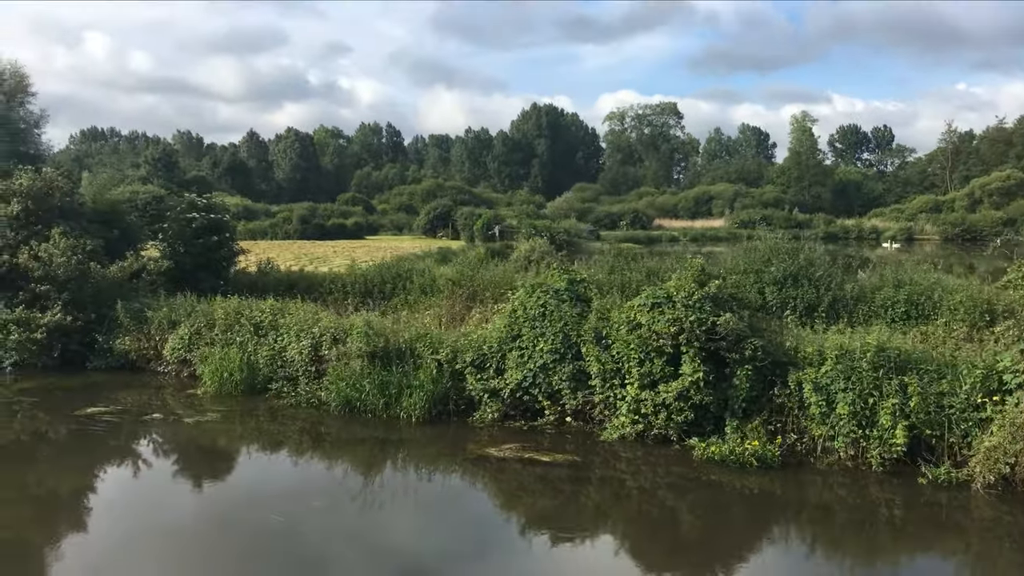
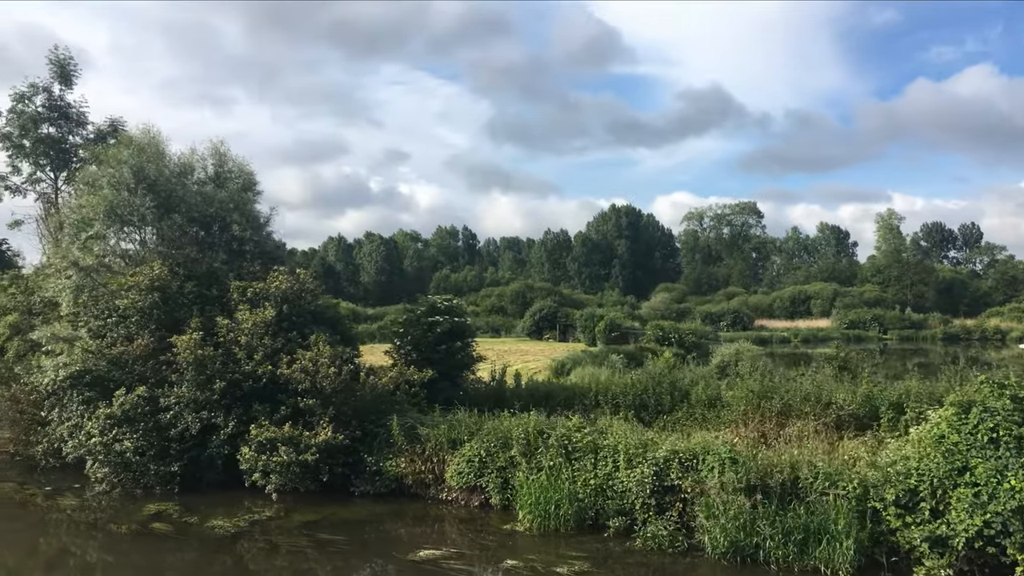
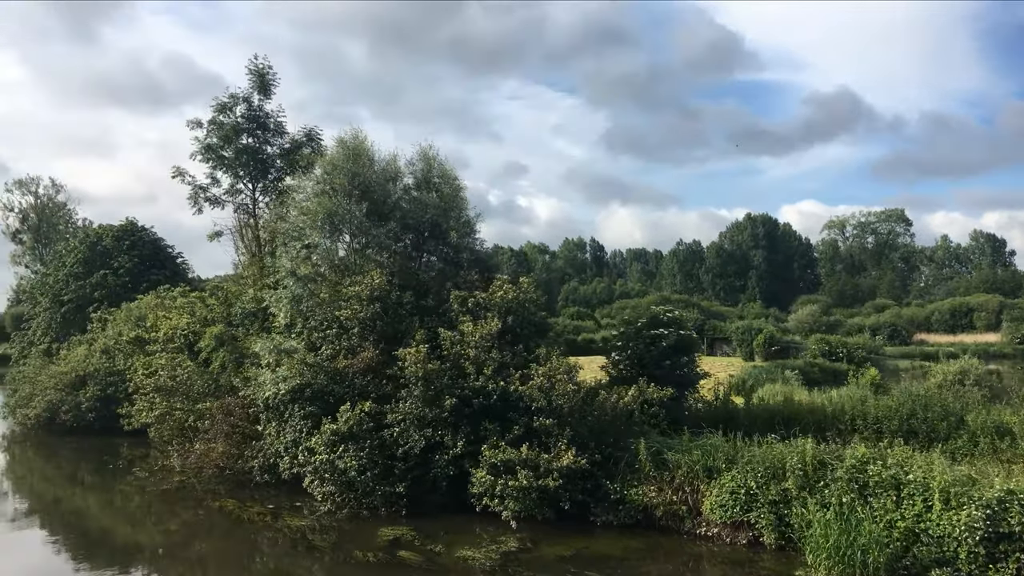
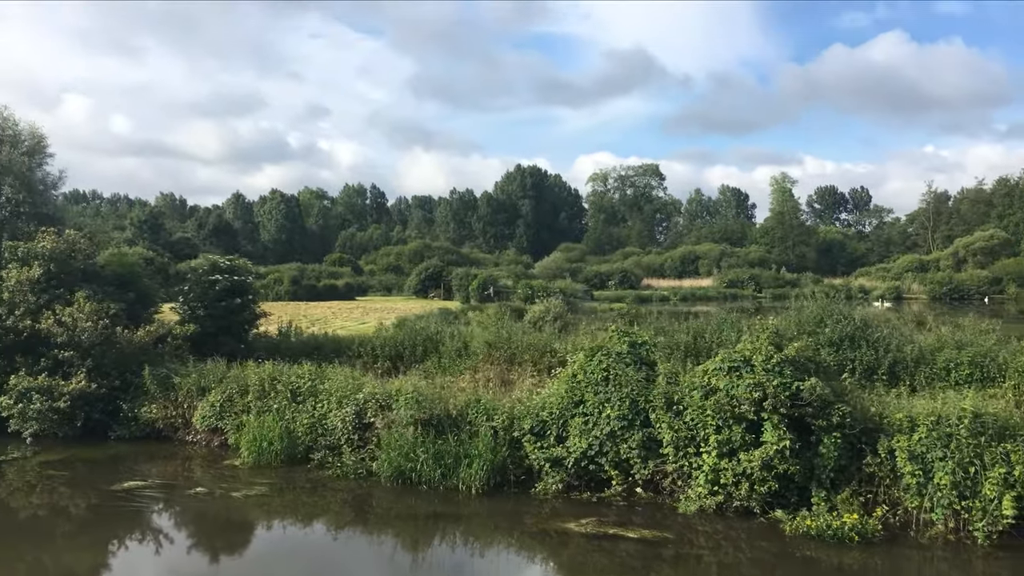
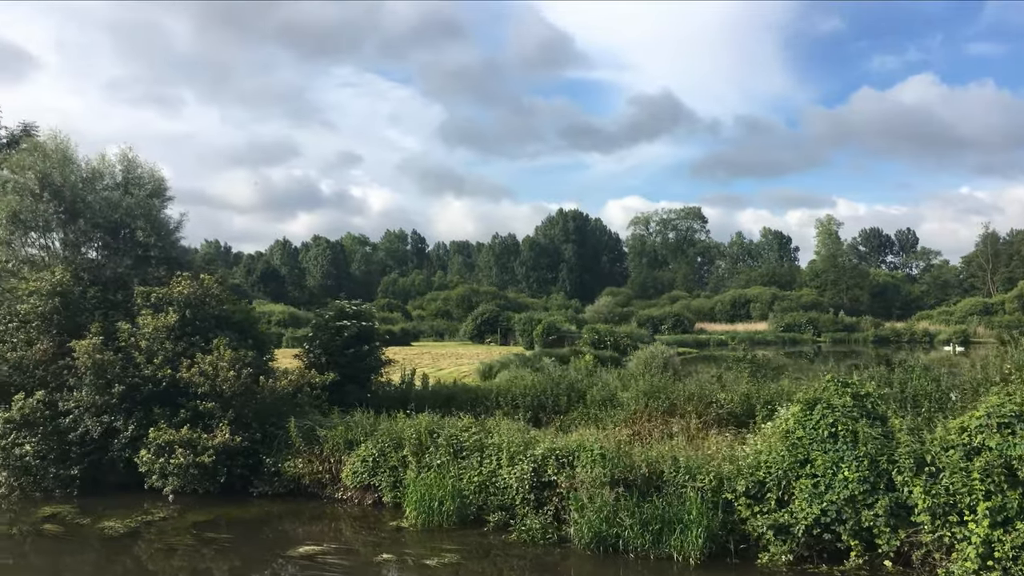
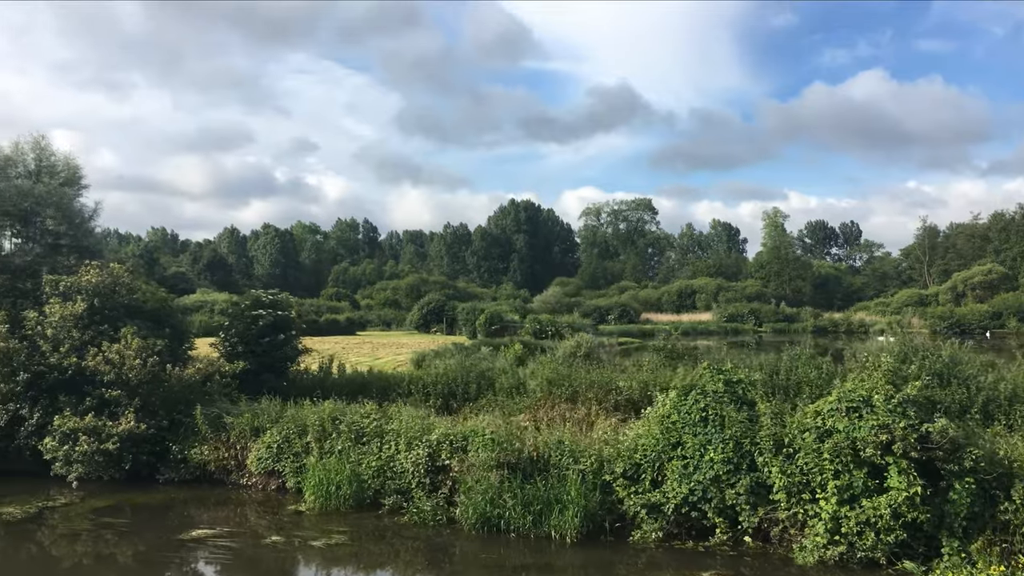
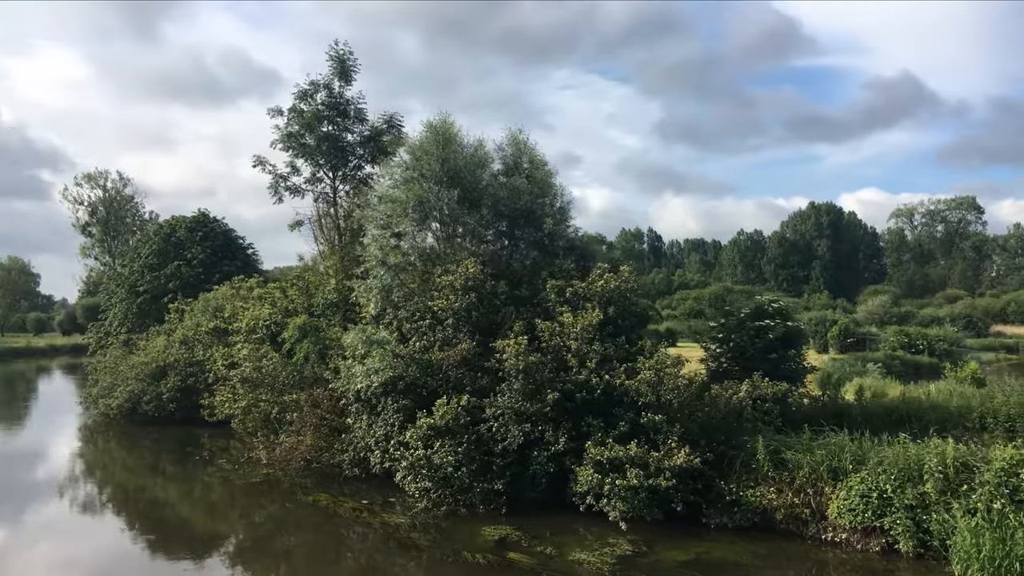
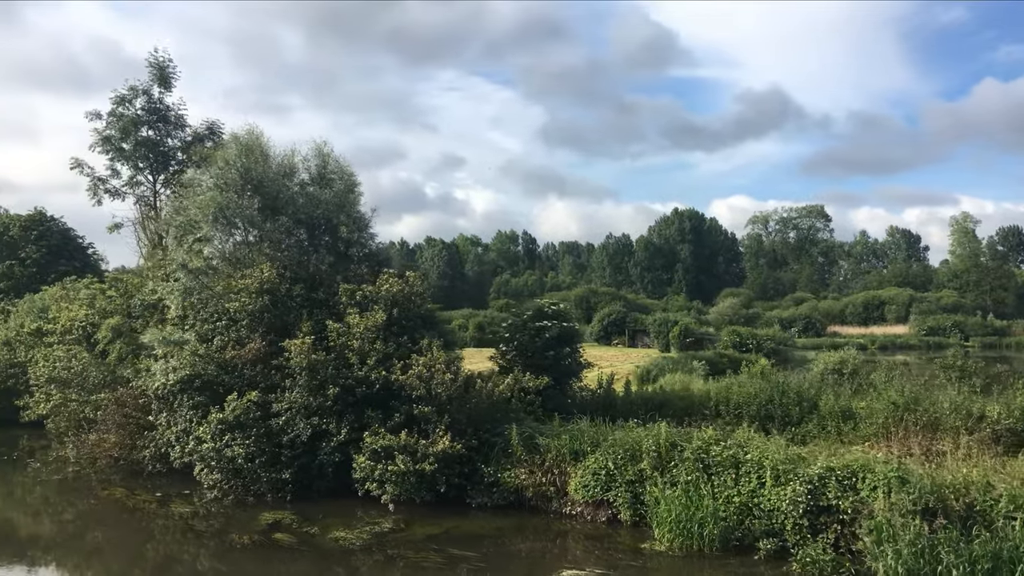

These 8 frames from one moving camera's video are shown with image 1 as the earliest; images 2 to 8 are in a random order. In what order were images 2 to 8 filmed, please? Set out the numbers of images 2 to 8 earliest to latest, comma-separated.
4, 6, 5, 2, 8, 3, 7
